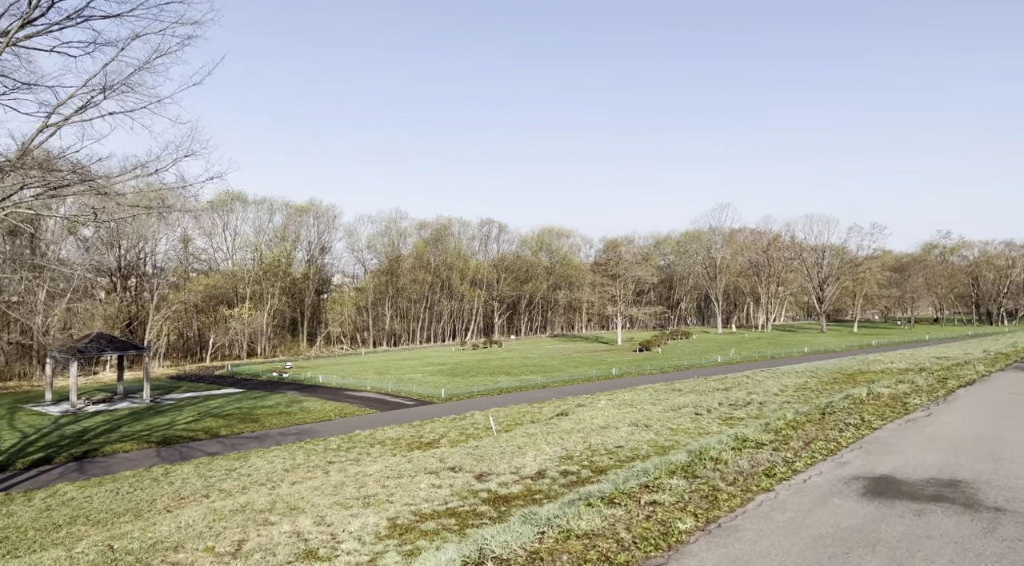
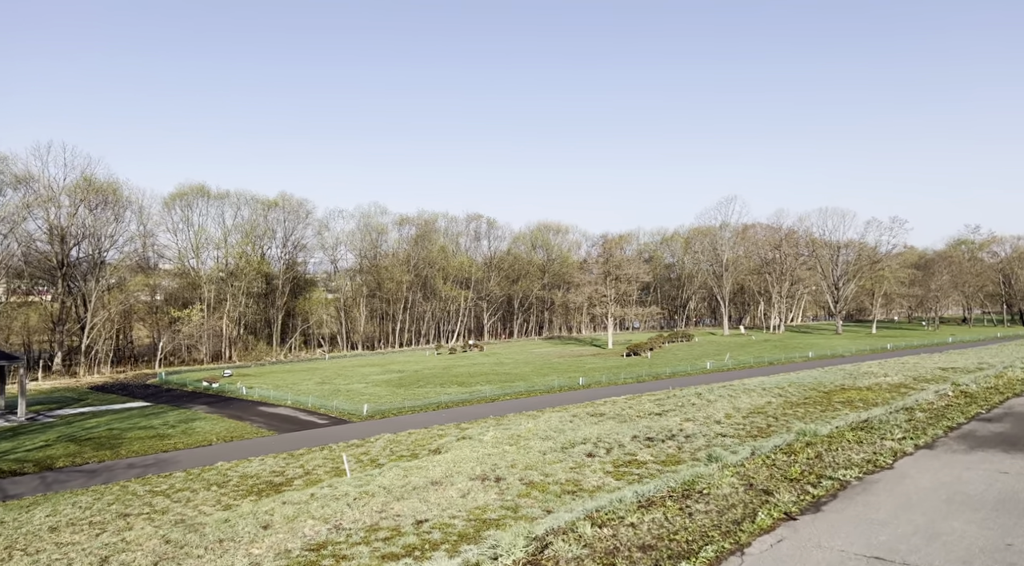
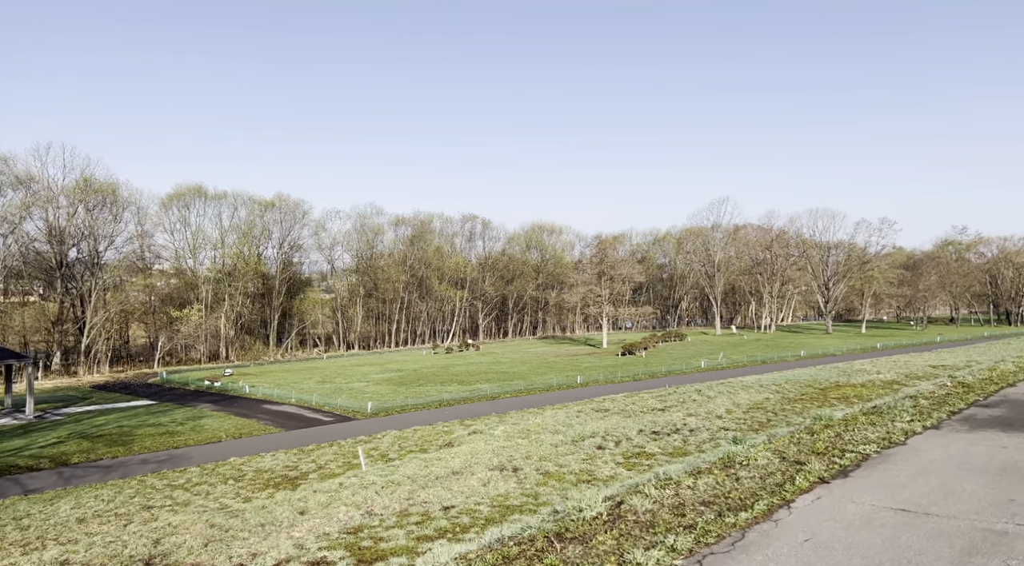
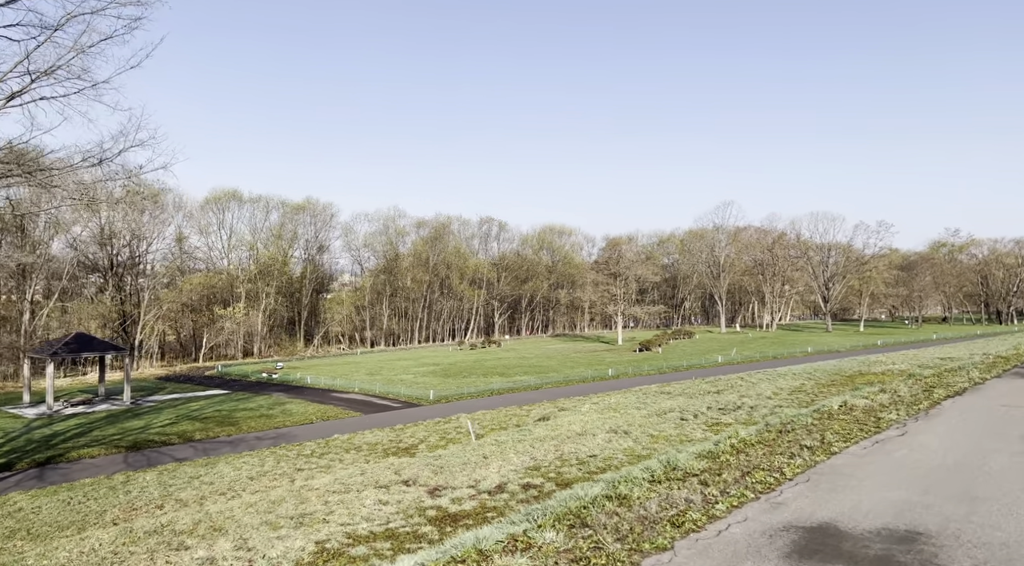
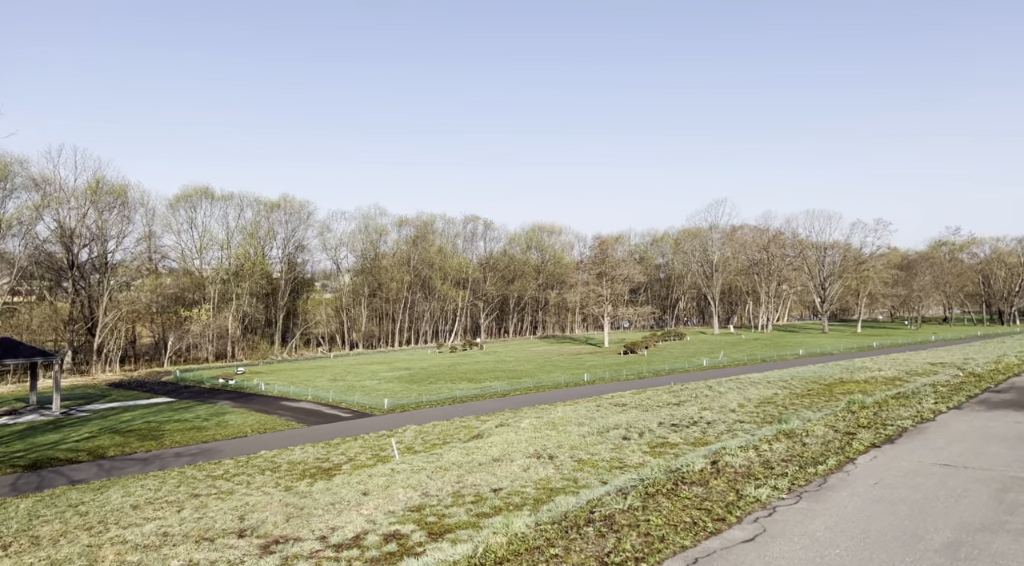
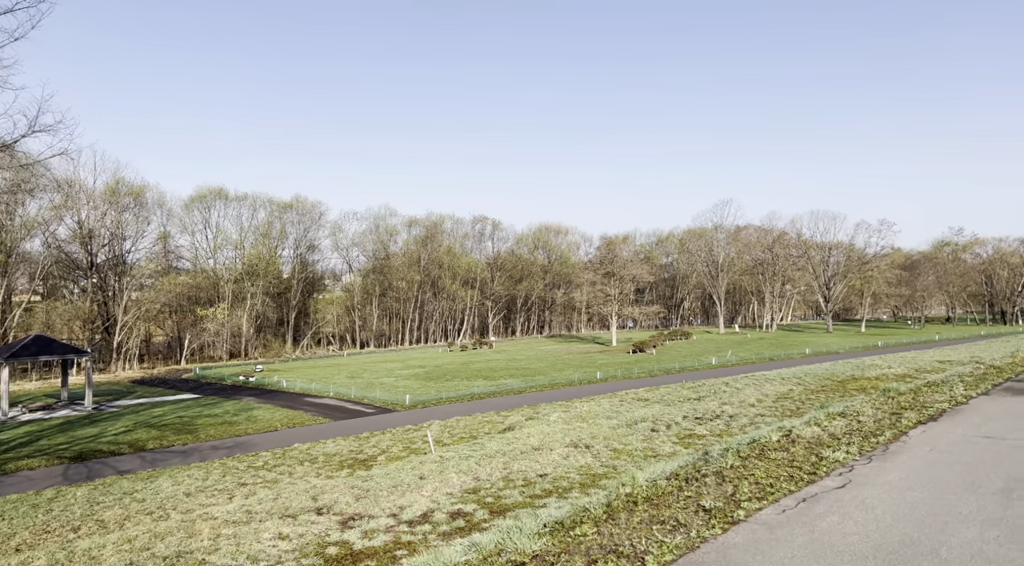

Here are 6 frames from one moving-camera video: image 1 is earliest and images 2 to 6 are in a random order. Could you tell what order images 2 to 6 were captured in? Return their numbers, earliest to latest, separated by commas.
4, 6, 5, 3, 2
